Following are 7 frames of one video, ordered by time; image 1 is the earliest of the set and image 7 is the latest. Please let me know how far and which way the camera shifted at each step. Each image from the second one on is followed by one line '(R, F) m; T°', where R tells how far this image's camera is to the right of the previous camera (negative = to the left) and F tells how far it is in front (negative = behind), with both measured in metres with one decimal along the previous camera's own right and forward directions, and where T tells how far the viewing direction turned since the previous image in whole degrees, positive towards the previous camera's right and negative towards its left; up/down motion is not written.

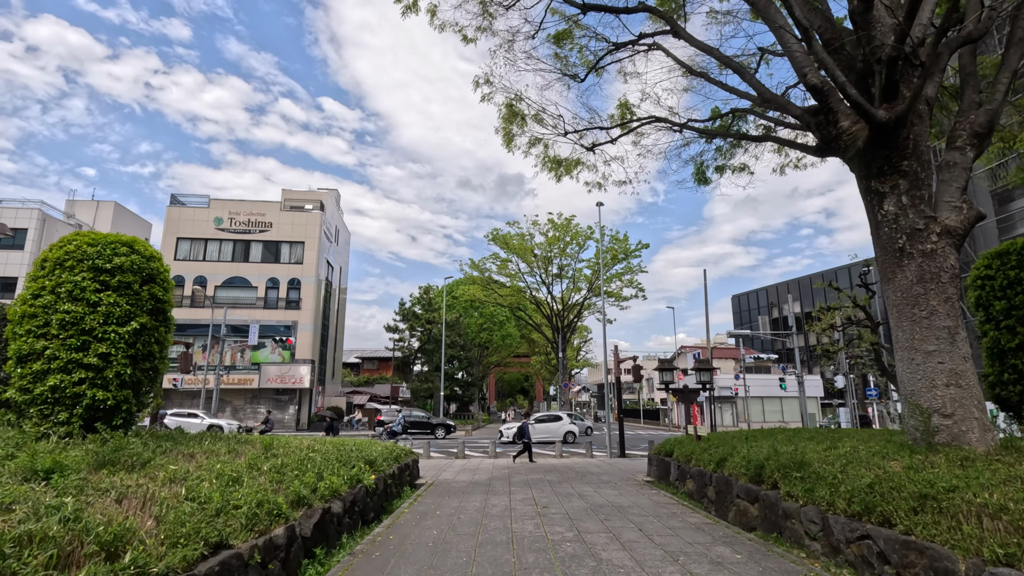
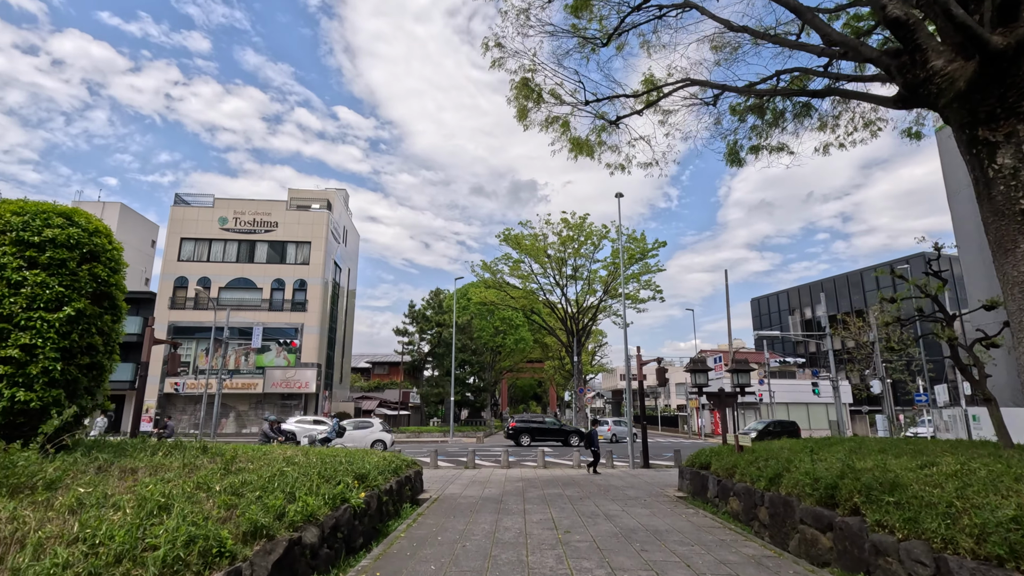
(0.0, +1.4) m; -1°
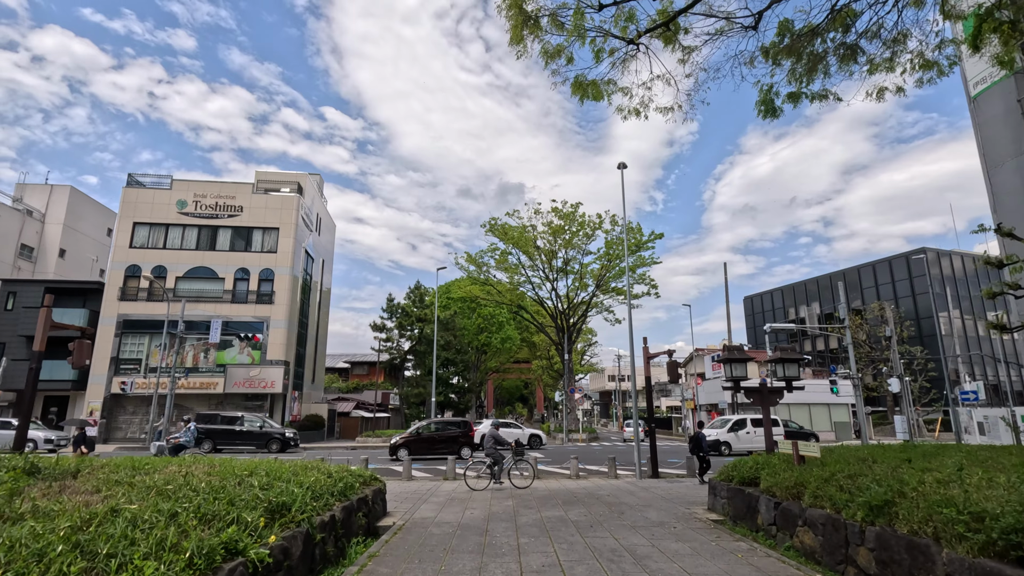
(0.0, +2.5) m; +1°
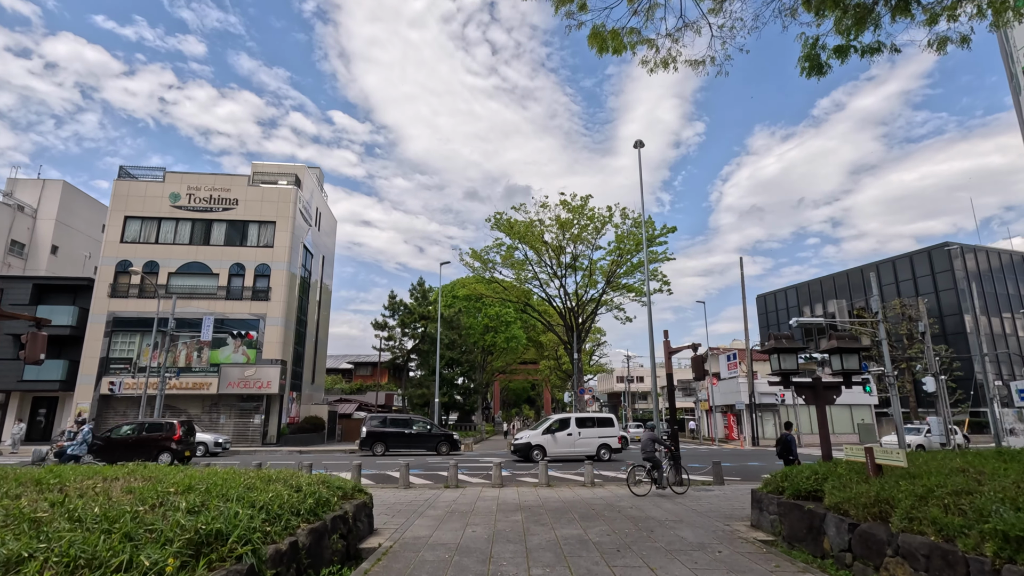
(0.0, +1.4) m; -1°
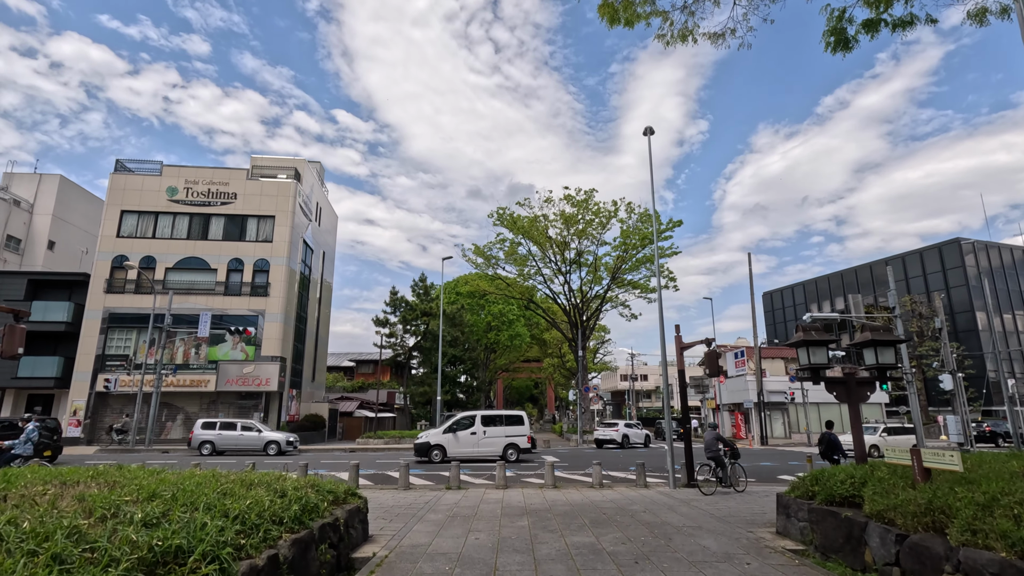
(0.0, +0.6) m; 0°
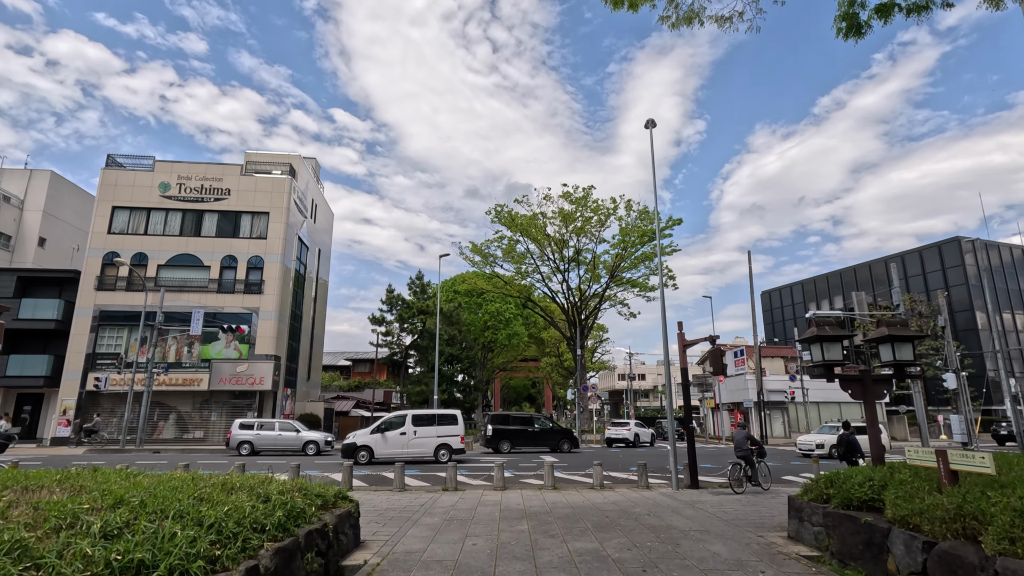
(0.0, +0.4) m; 0°
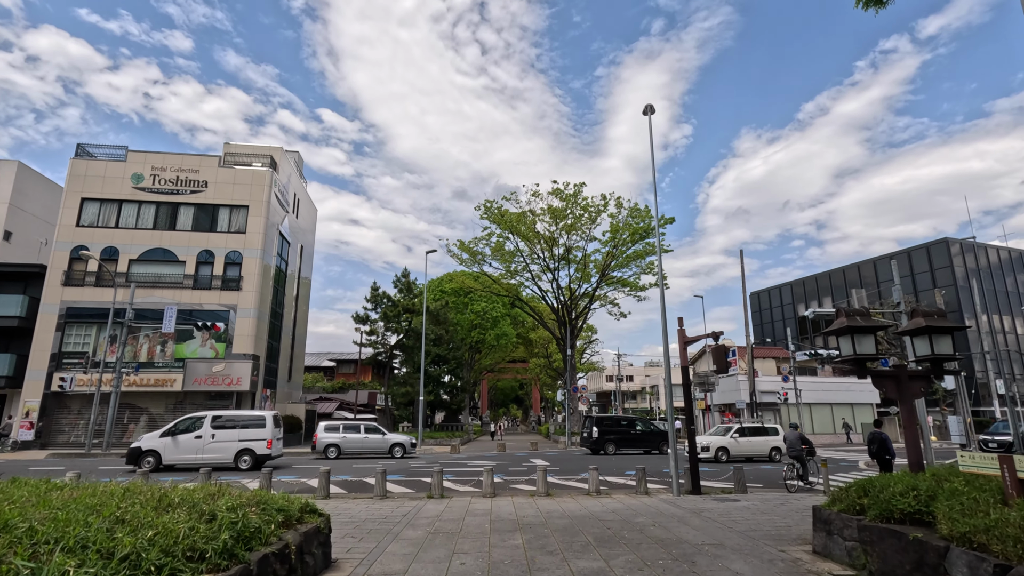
(-0.1, +0.8) m; +1°
